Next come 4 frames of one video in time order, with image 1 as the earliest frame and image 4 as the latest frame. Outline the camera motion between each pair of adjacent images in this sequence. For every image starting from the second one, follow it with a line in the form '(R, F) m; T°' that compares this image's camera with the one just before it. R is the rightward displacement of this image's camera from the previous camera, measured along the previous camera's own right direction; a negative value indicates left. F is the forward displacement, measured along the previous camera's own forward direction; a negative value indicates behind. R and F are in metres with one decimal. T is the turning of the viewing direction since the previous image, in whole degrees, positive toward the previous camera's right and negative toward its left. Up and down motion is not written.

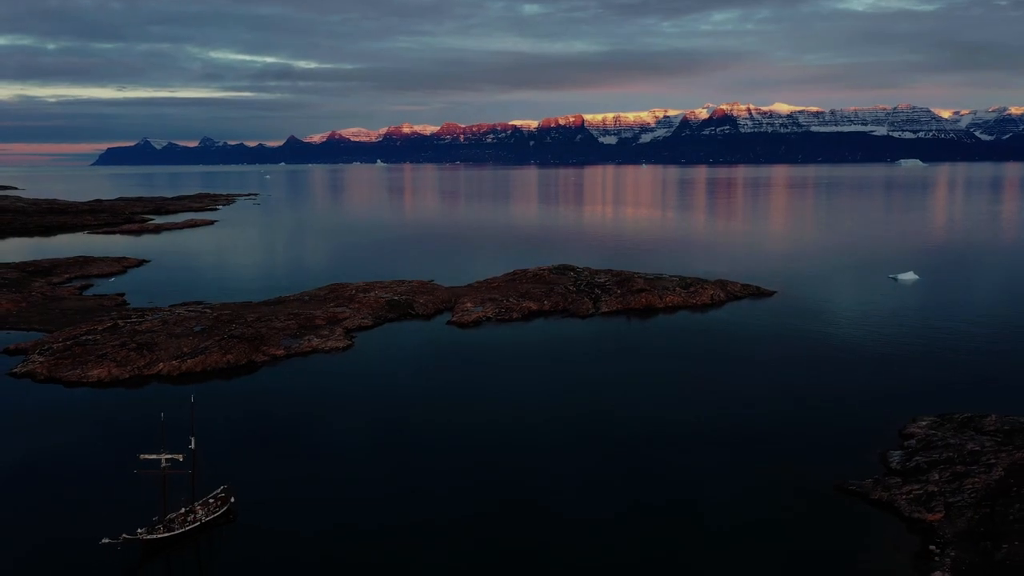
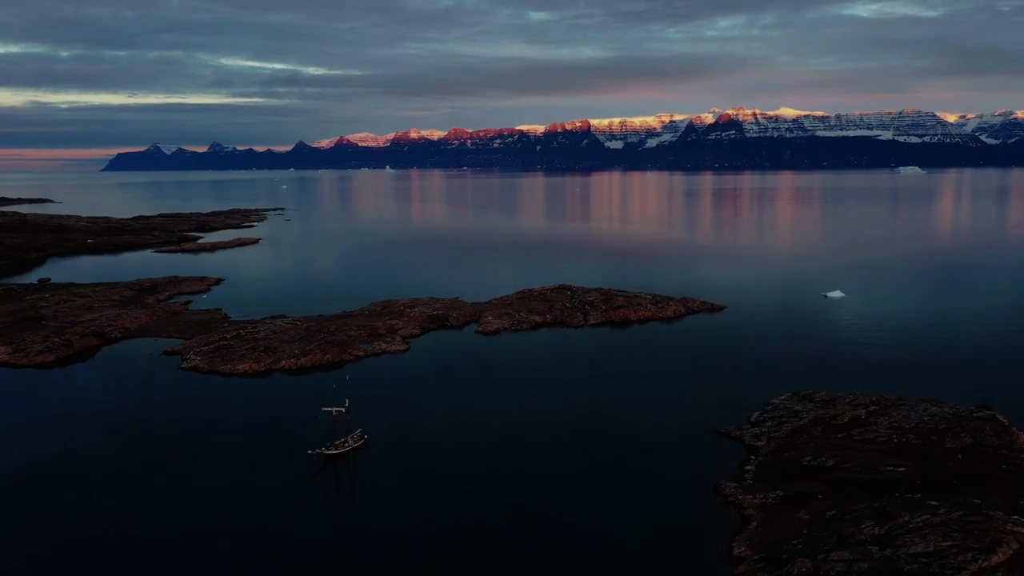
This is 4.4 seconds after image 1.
(-0.2, -5.8) m; -1°
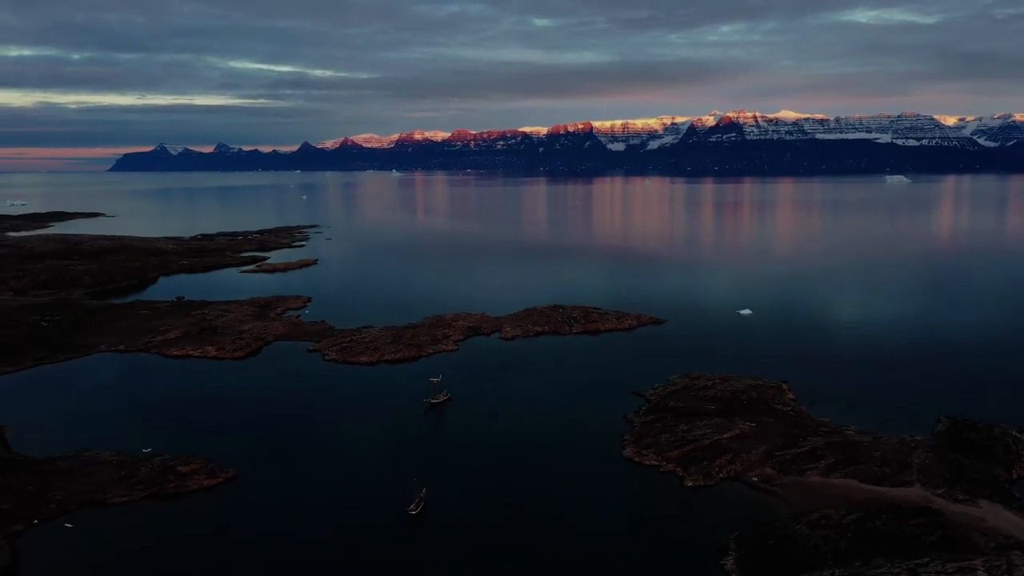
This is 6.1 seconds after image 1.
(-0.5, -12.3) m; 0°
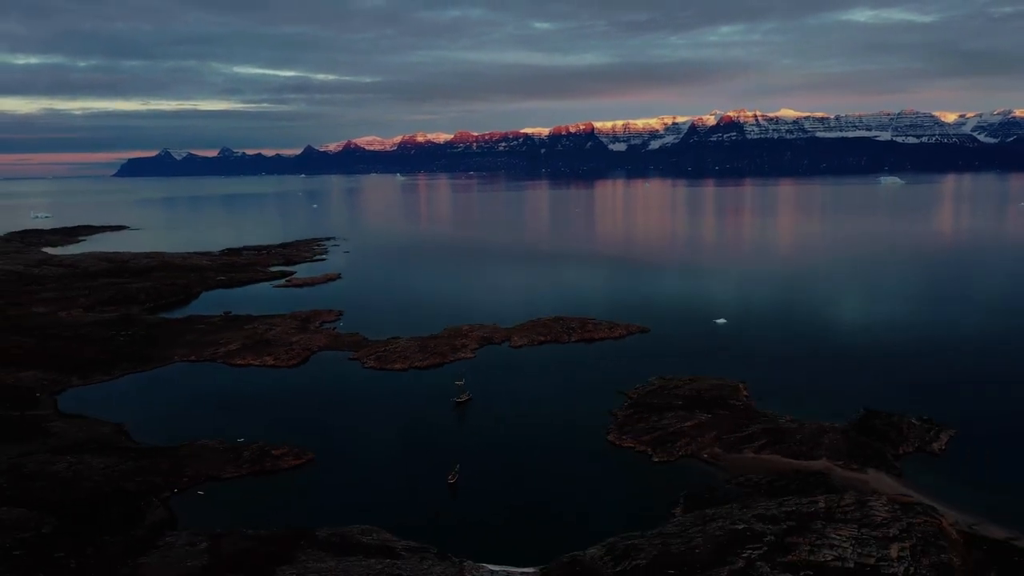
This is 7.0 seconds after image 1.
(-0.2, -6.3) m; 0°
